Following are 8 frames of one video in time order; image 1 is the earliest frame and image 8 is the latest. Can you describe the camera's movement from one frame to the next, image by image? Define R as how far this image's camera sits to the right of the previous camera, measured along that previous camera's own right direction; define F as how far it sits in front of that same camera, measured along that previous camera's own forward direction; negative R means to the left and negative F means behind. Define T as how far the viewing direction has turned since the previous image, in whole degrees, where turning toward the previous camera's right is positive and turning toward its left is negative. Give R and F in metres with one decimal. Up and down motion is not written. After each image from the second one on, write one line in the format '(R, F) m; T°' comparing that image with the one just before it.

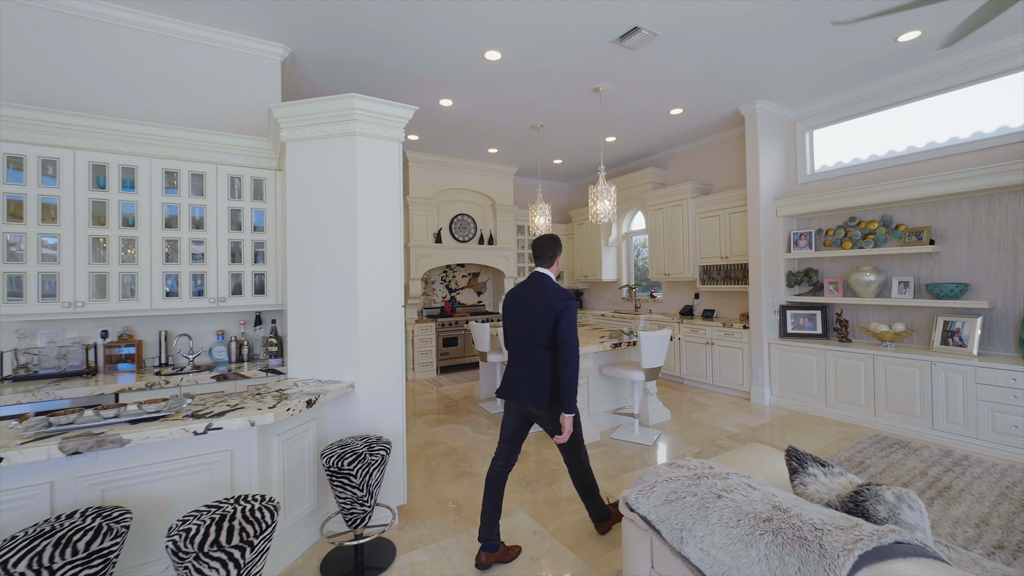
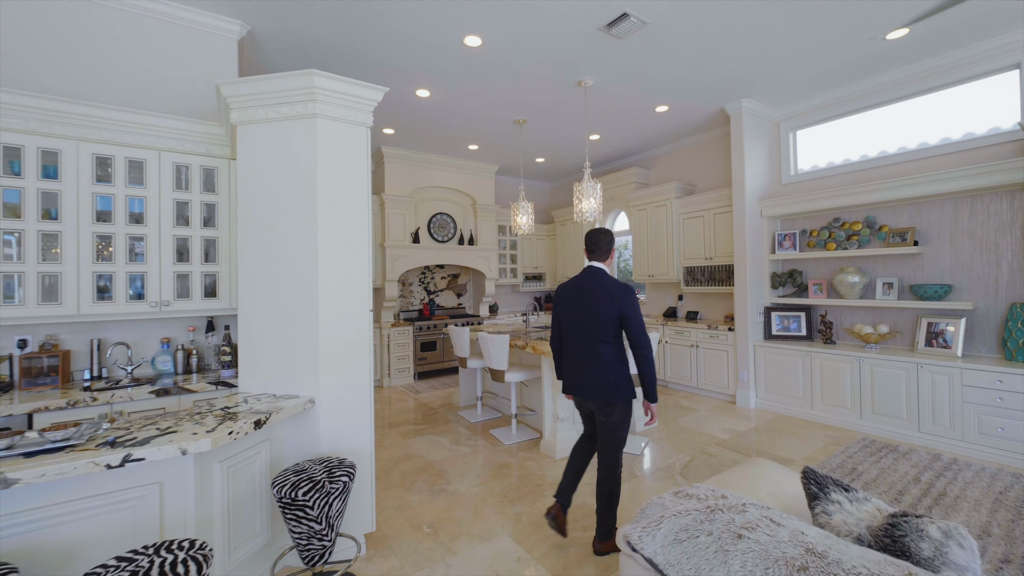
(0.0, +0.2) m; +3°
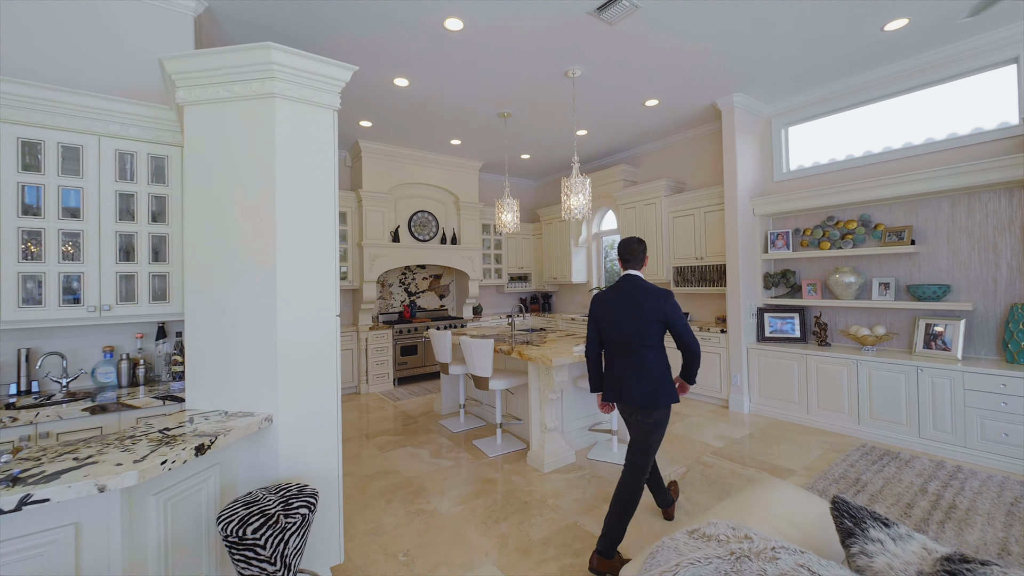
(0.0, +0.2) m; +2°
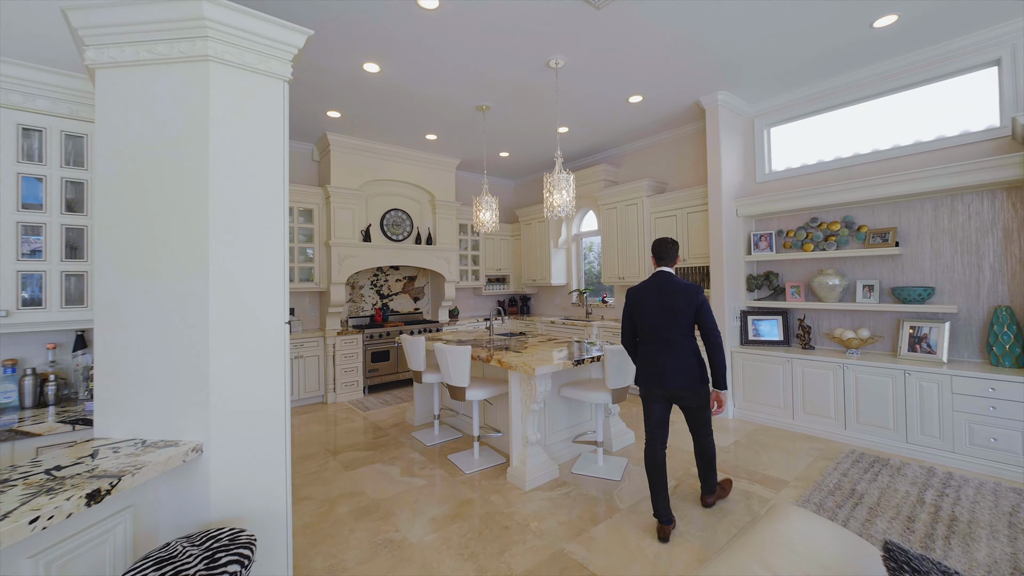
(0.0, +0.3) m; +3°
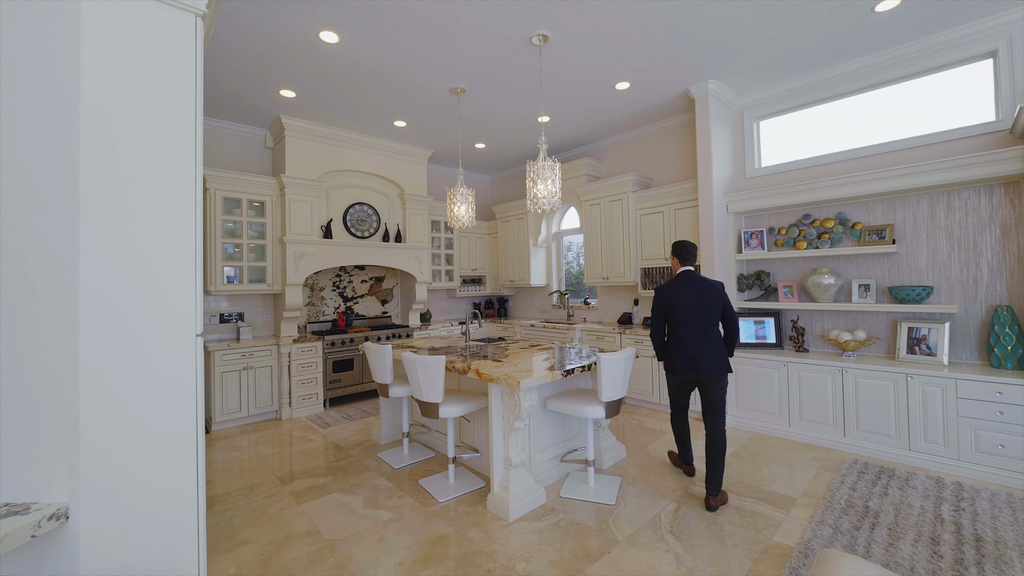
(0.0, +0.4) m; +4°
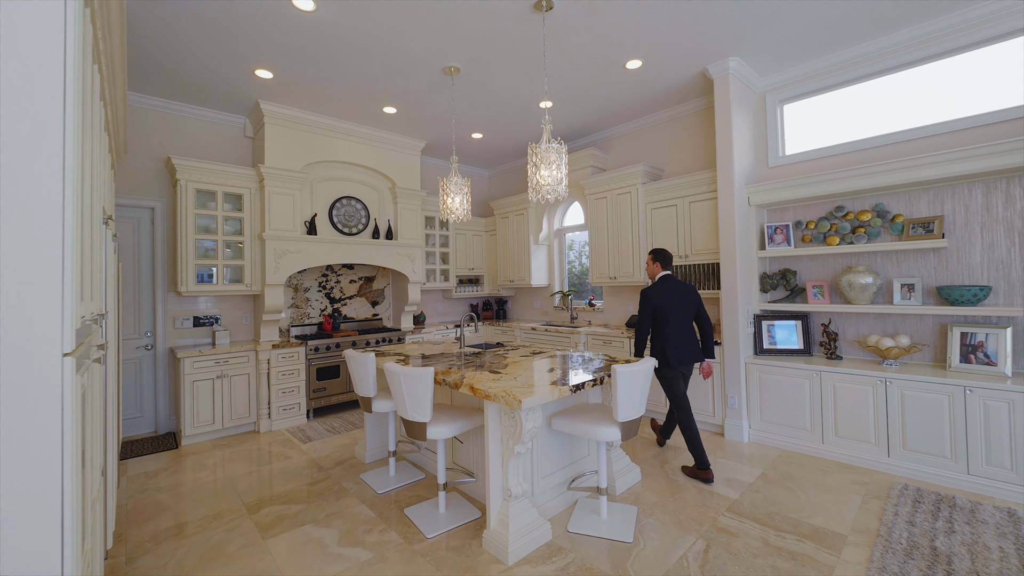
(0.0, +0.4) m; 0°
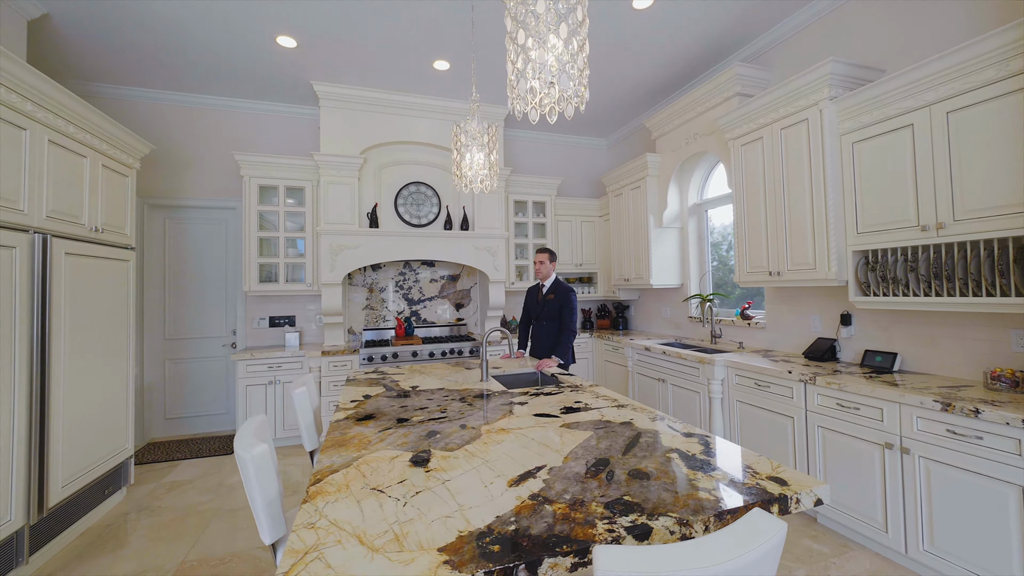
(+0.7, +1.5) m; -24°
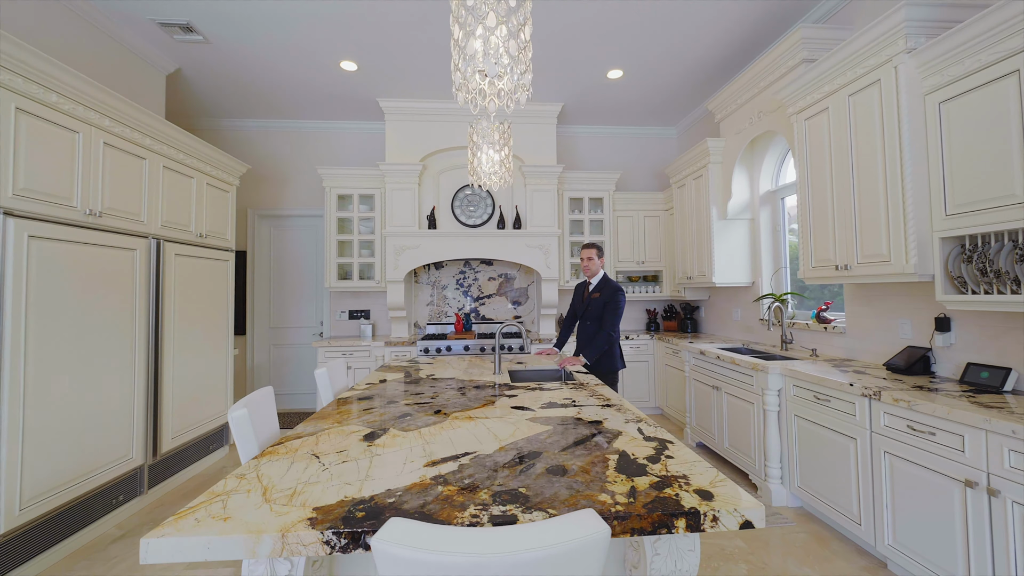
(+0.5, 0.0) m; -14°
